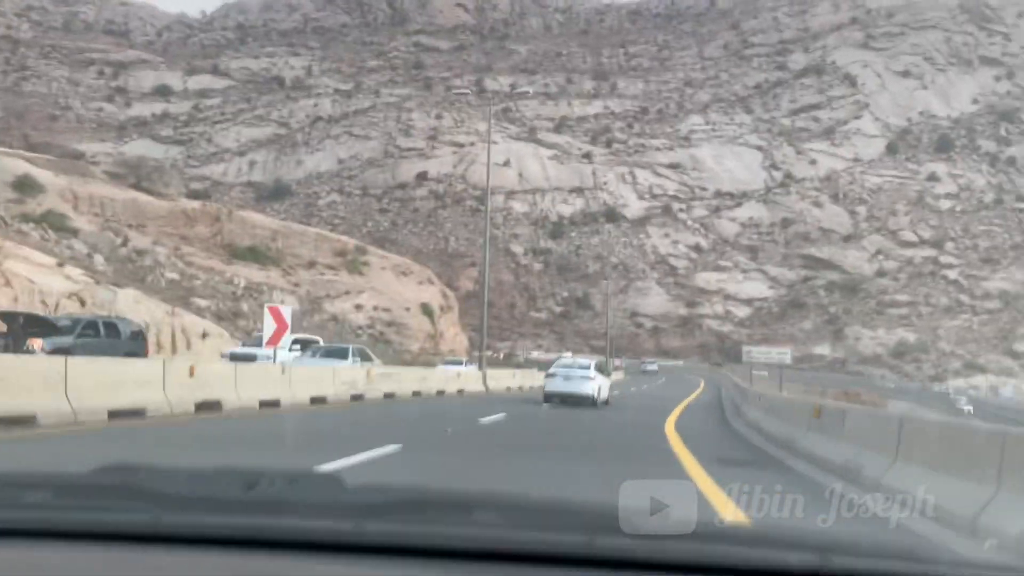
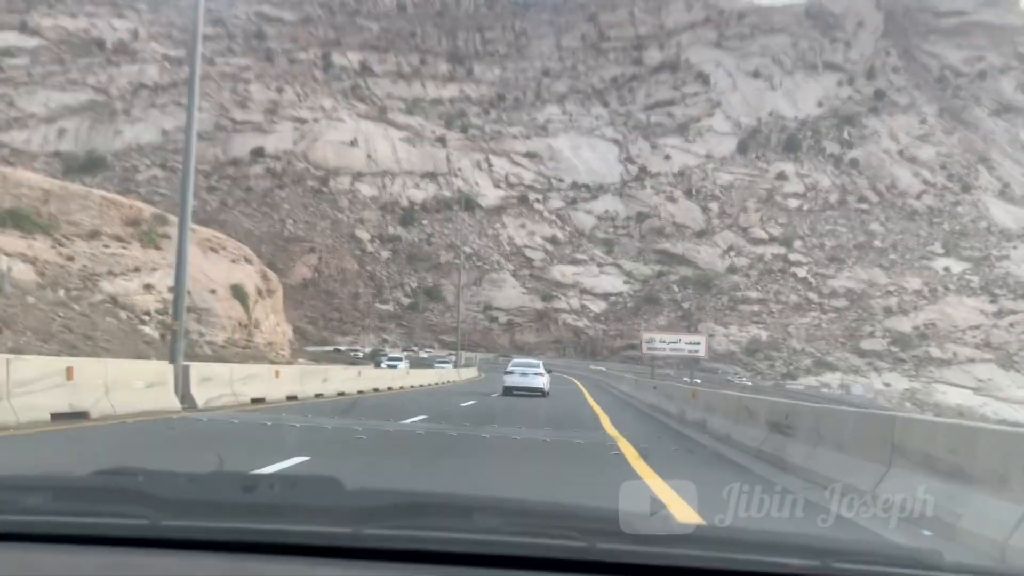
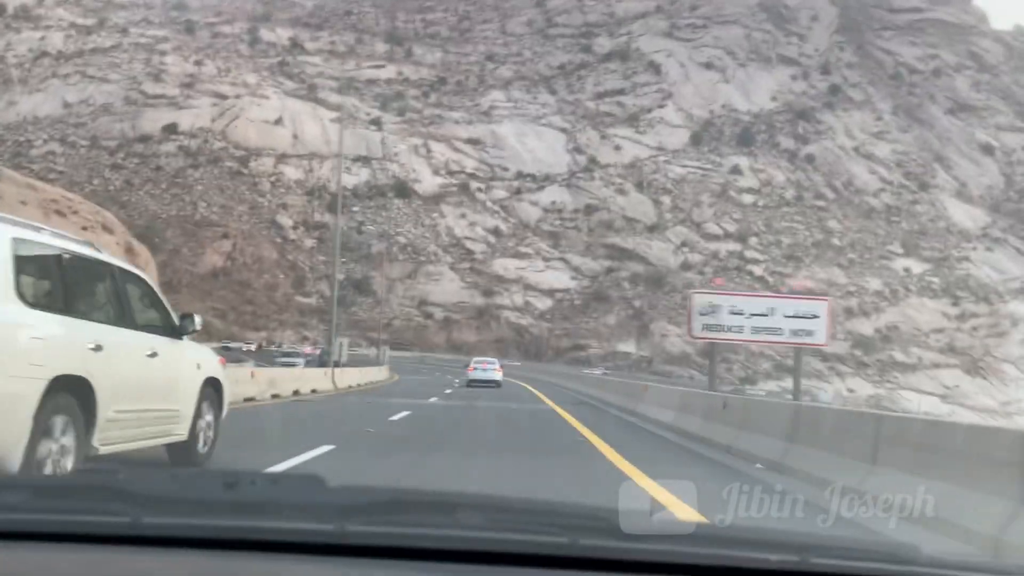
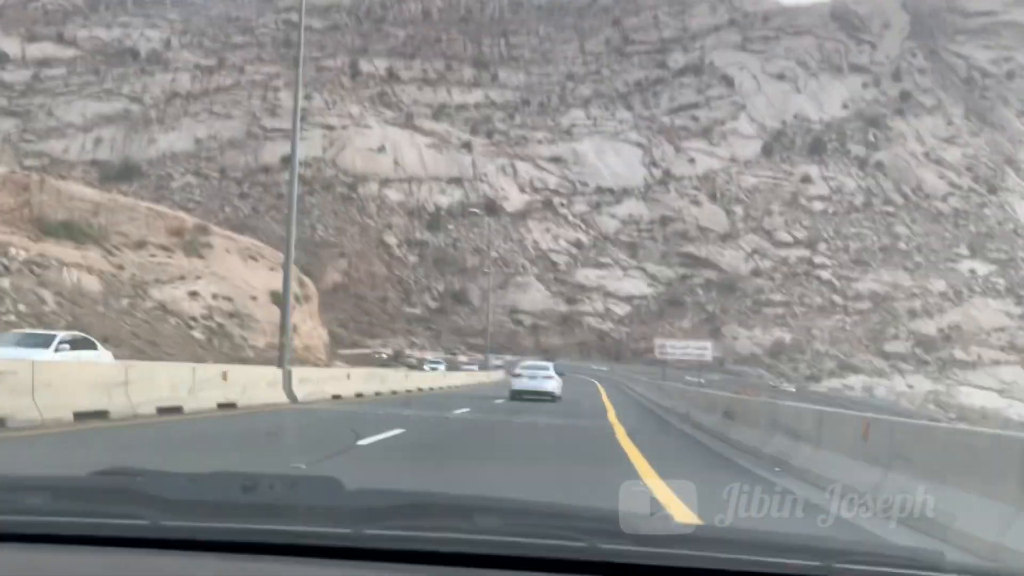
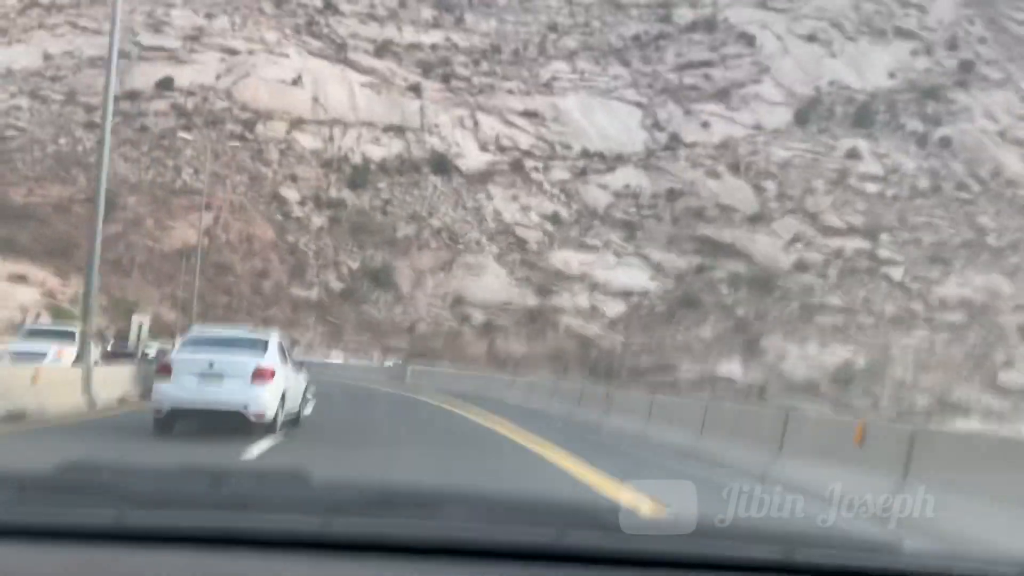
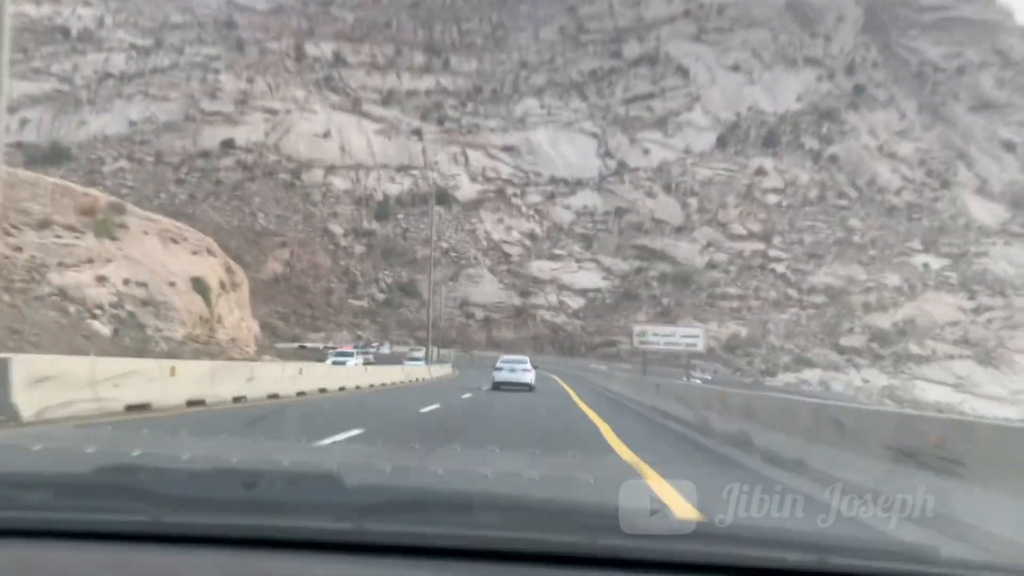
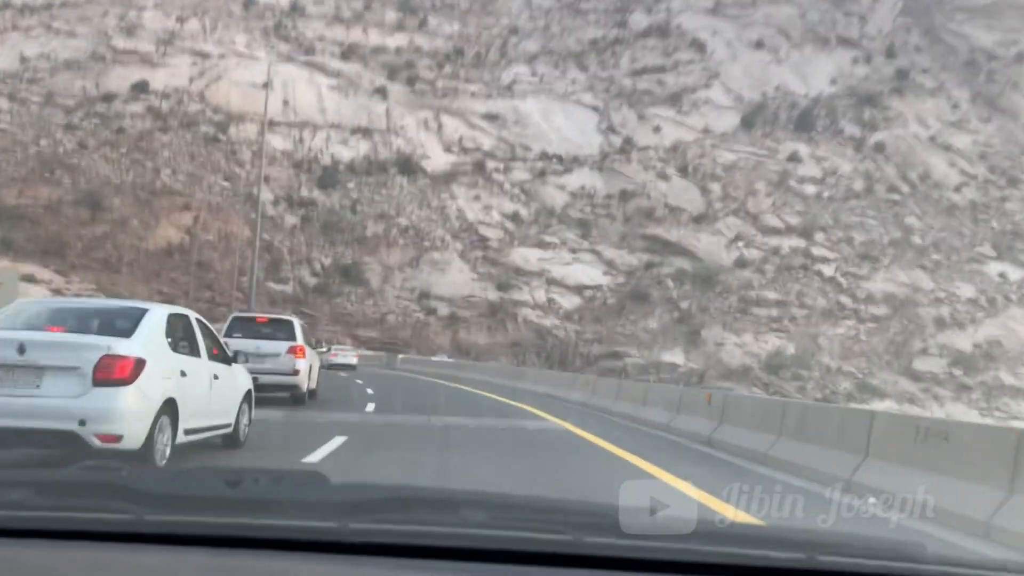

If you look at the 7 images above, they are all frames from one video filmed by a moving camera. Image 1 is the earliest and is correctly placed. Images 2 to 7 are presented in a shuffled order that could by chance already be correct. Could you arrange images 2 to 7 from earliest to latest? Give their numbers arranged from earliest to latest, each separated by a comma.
4, 2, 6, 3, 7, 5
